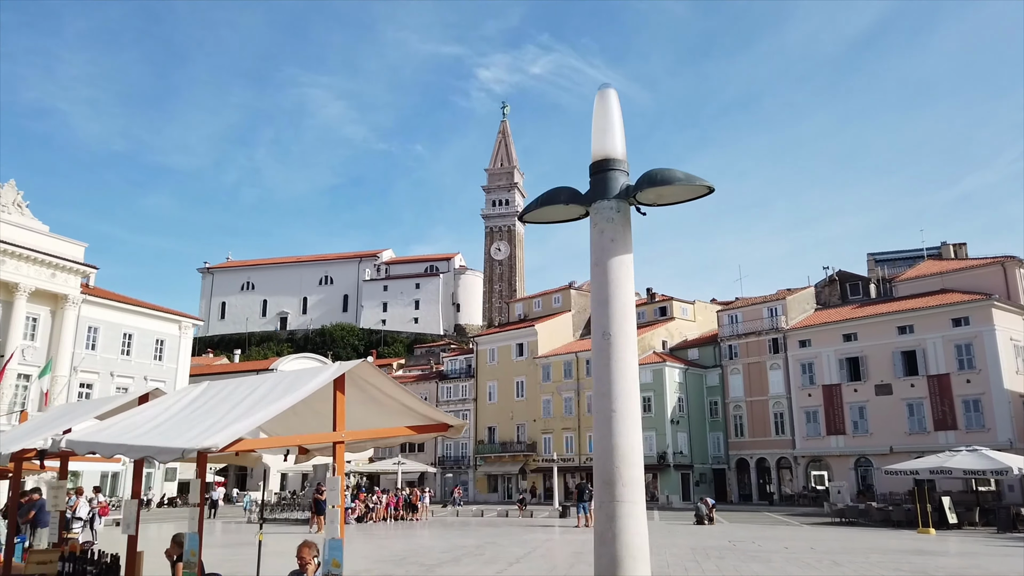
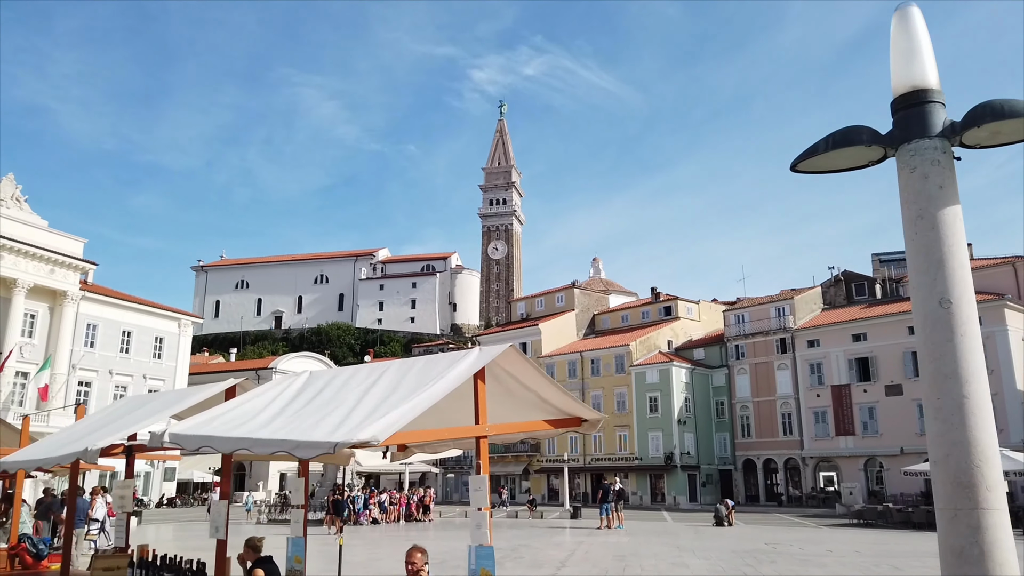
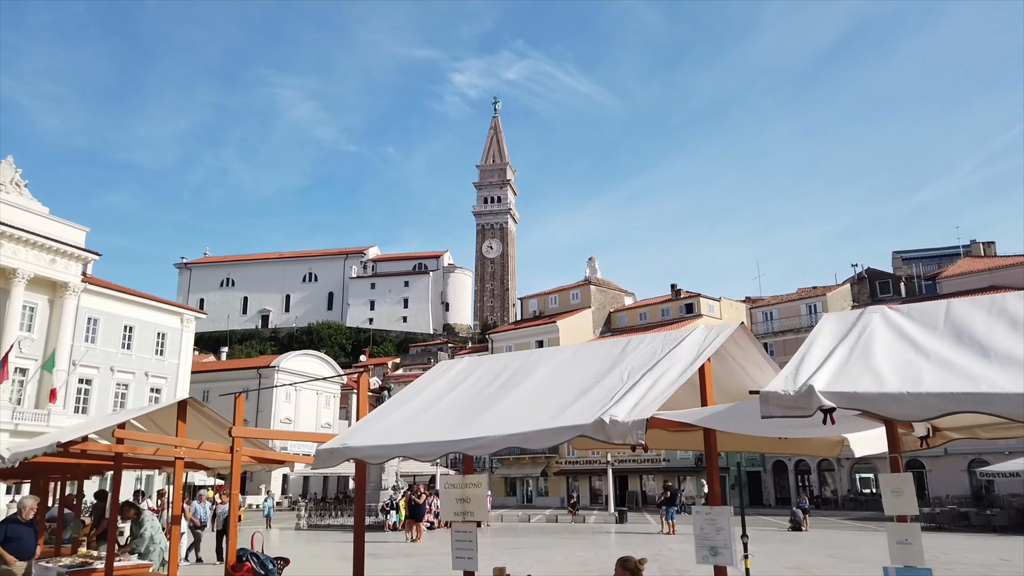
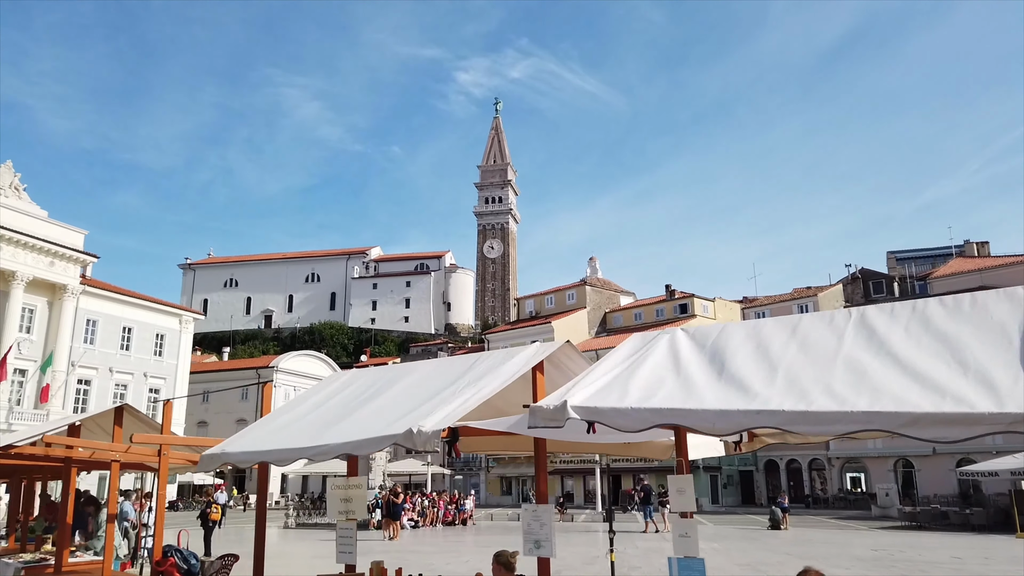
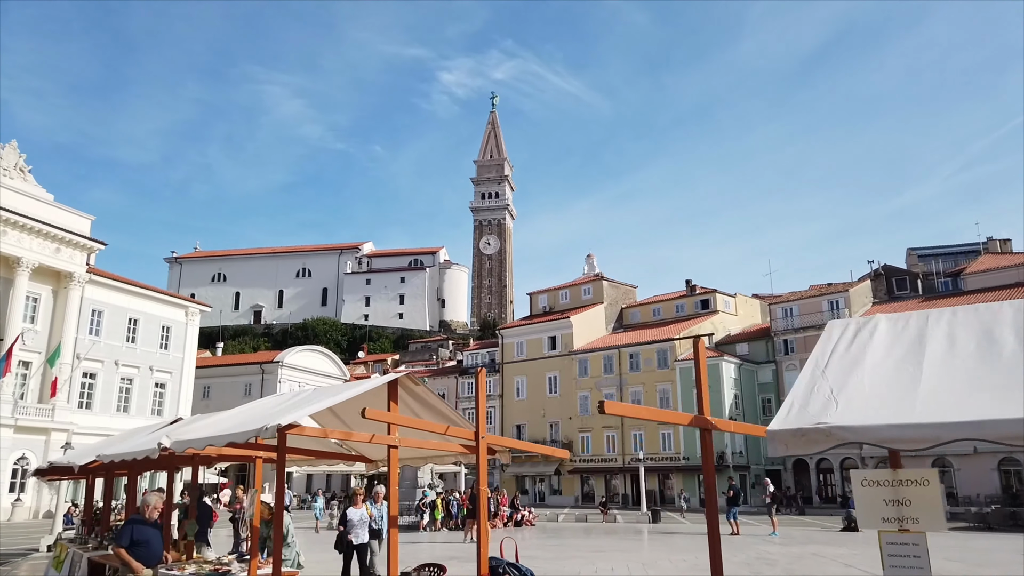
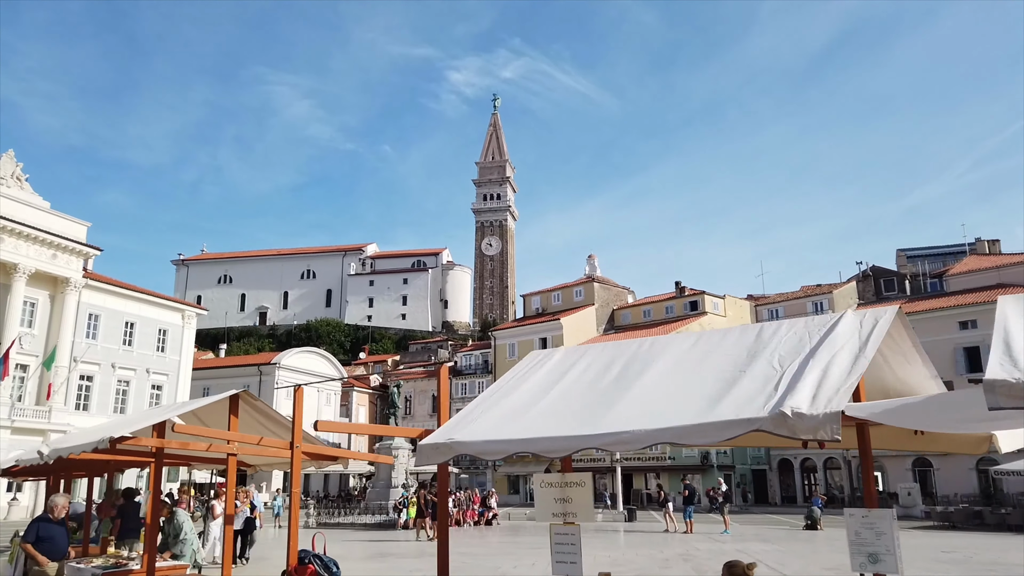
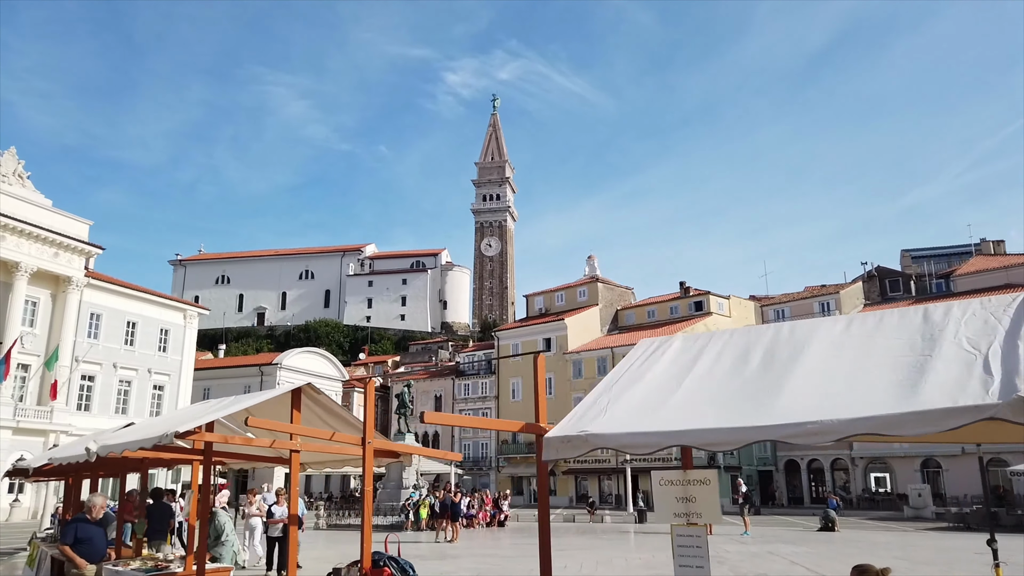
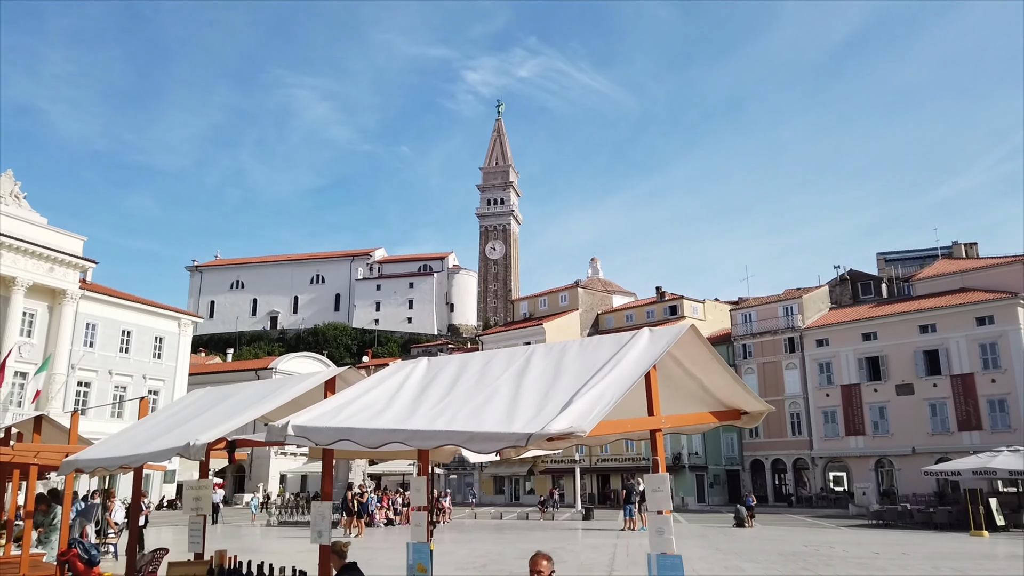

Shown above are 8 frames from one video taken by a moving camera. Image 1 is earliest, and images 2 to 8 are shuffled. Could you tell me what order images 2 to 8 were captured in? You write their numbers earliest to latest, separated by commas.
2, 8, 4, 3, 6, 7, 5
